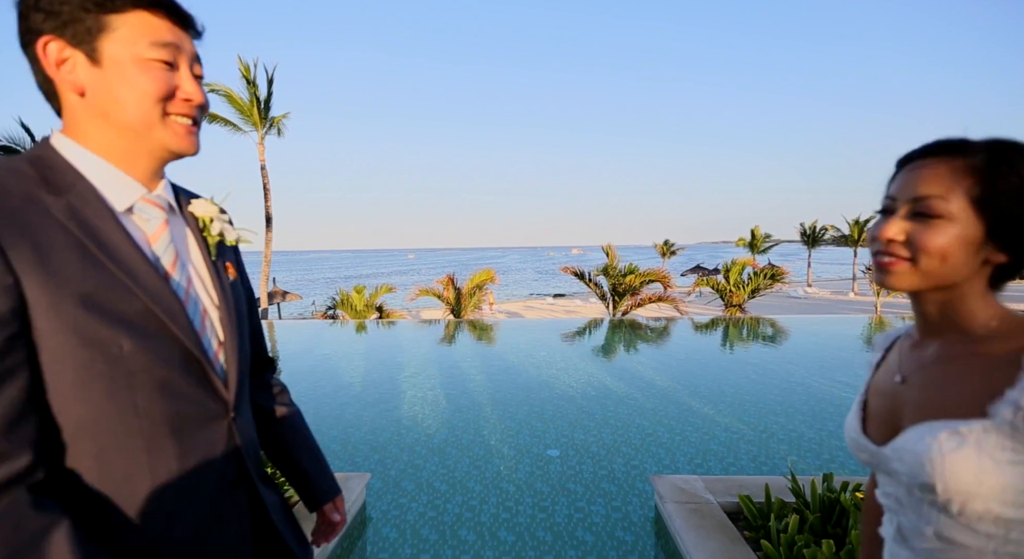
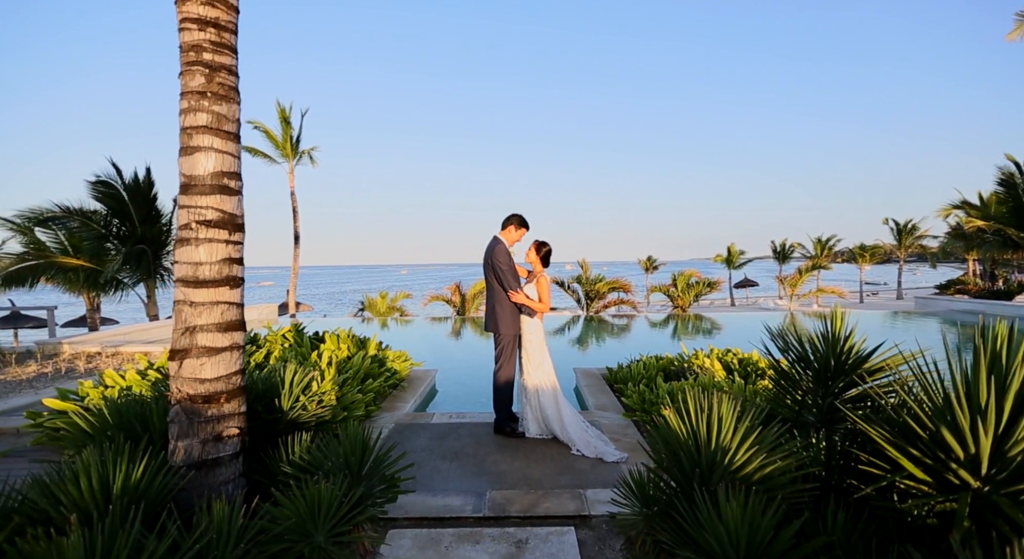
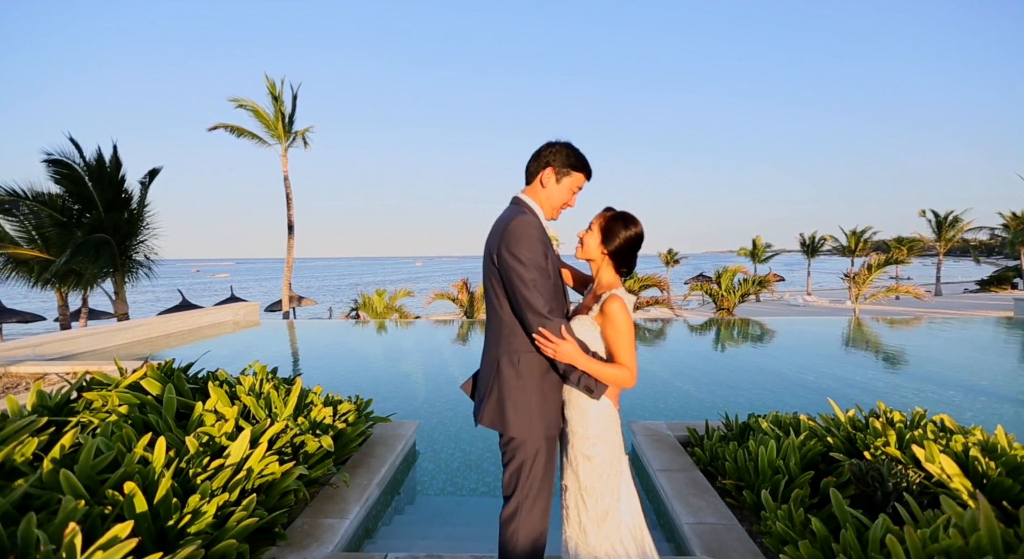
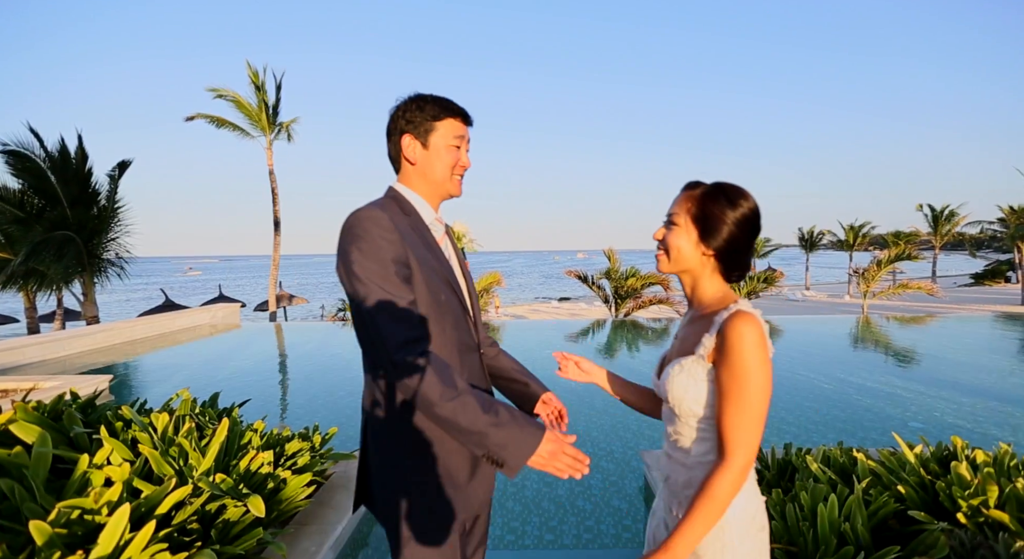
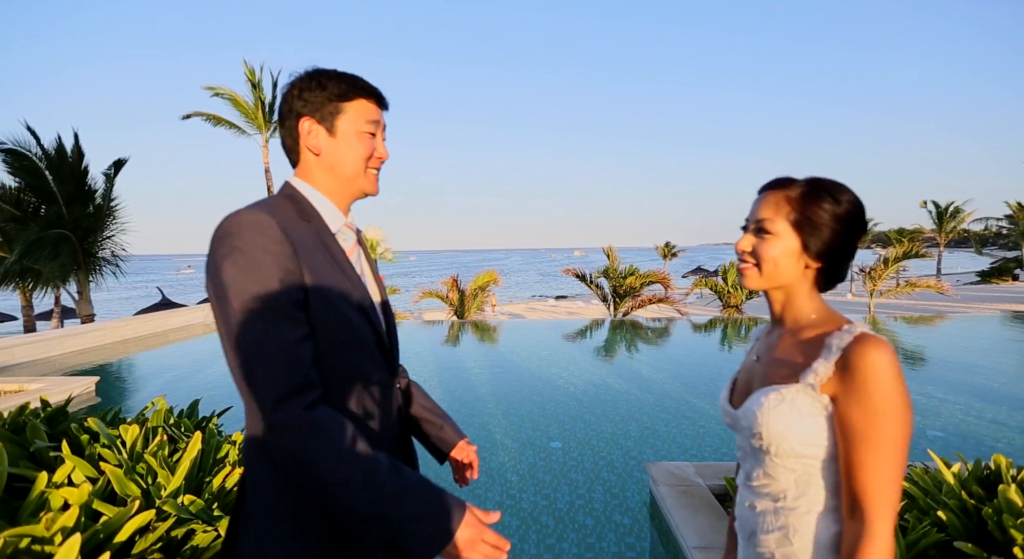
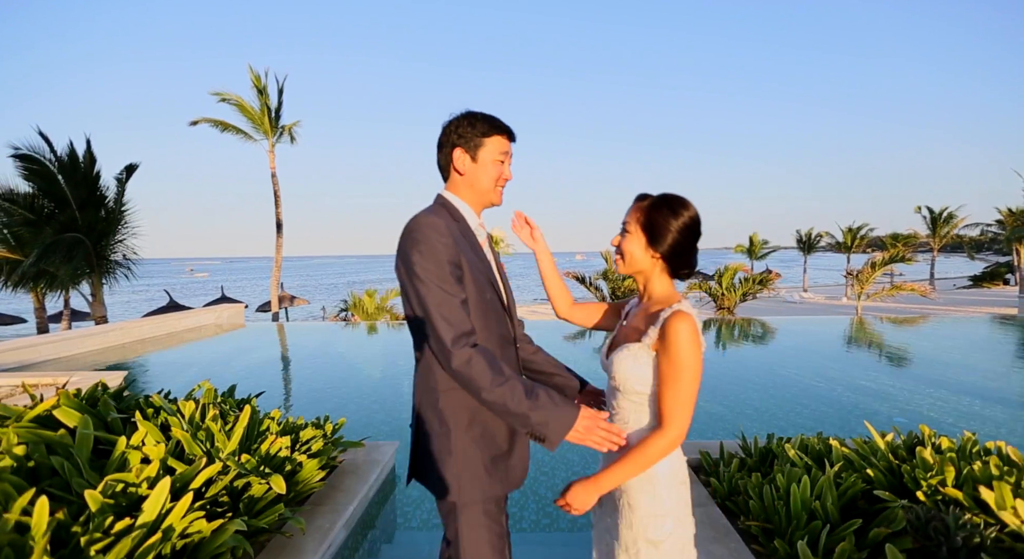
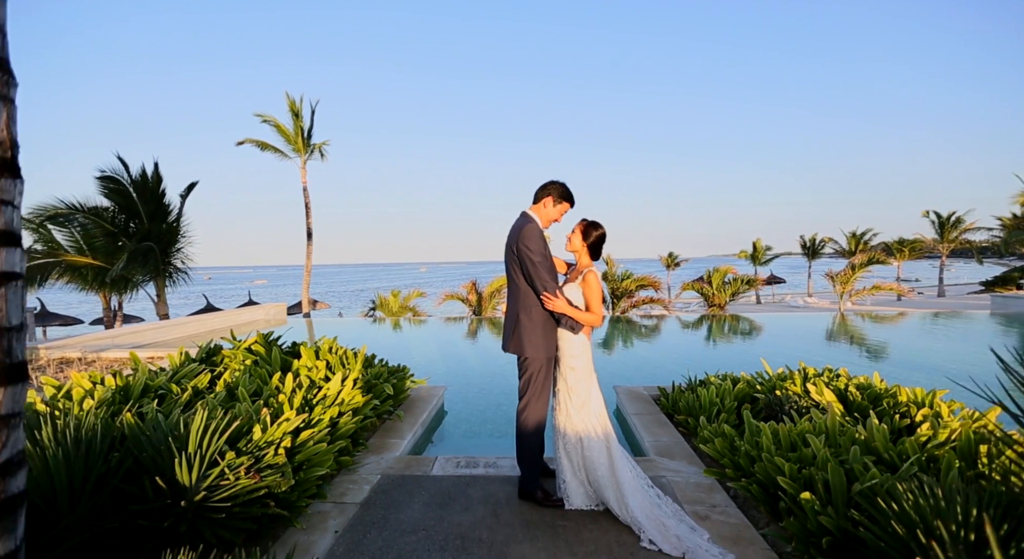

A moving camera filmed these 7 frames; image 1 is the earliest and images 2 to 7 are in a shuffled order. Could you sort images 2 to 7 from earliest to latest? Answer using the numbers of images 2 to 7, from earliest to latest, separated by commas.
5, 4, 6, 3, 7, 2
